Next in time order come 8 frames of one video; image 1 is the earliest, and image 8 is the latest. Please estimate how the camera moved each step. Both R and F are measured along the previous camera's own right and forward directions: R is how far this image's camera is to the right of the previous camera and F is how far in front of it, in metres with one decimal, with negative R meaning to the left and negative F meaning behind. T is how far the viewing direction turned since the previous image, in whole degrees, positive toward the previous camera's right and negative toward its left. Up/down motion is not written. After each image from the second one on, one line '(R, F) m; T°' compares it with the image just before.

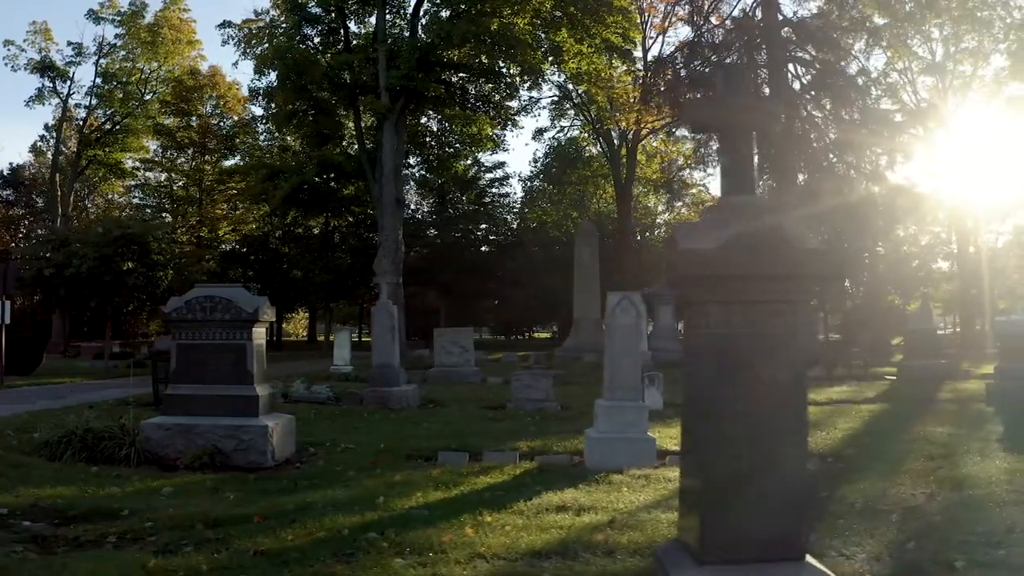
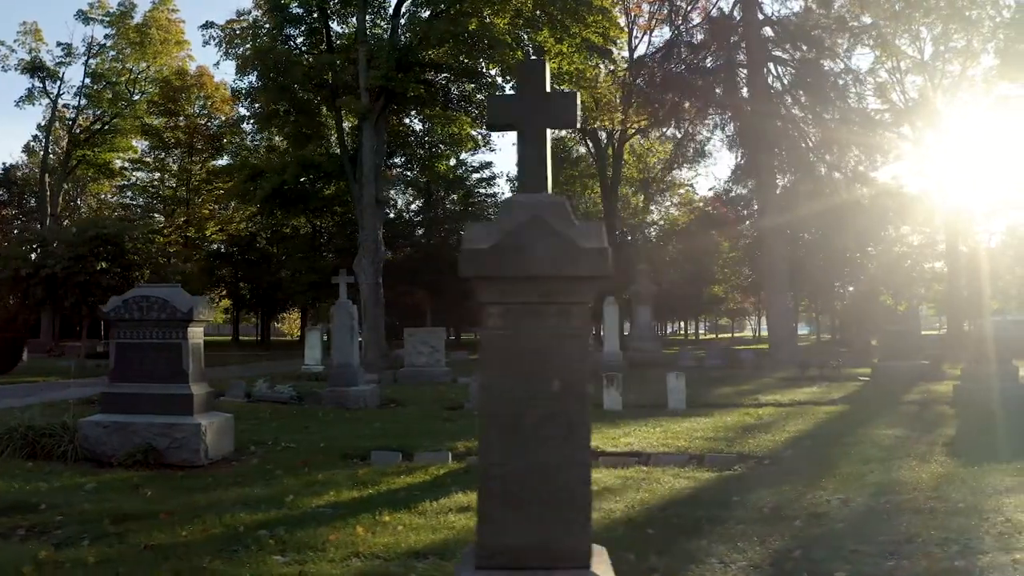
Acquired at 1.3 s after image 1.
(+1.0, 0.0) m; -1°
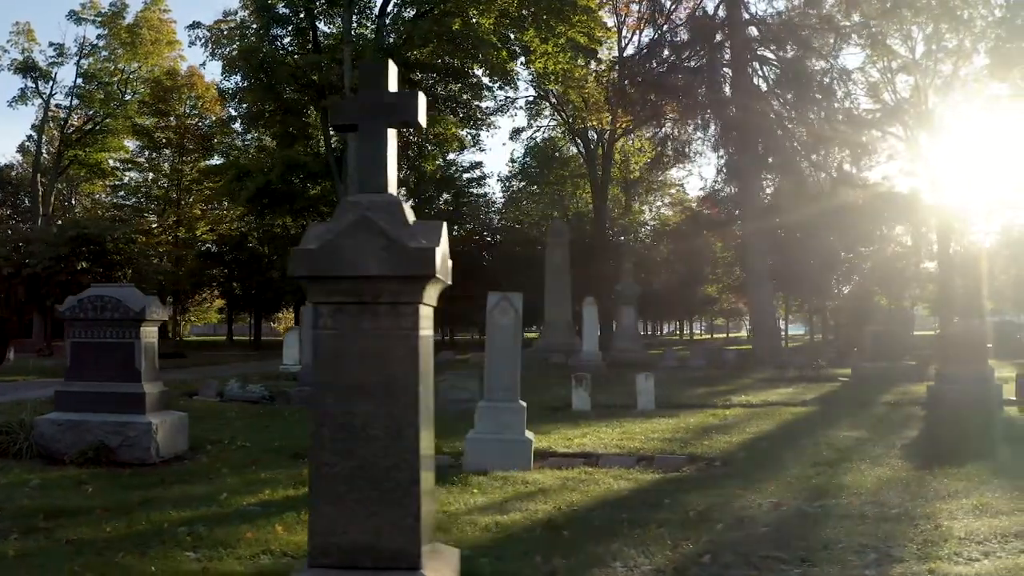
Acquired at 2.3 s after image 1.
(+0.7, 0.0) m; -1°
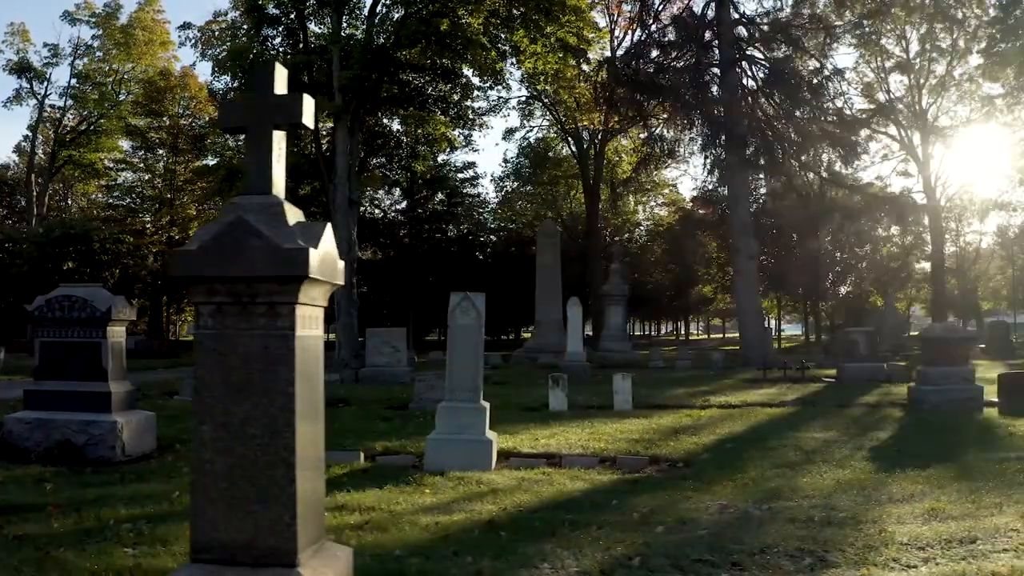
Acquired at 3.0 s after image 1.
(+0.5, 0.0) m; 0°
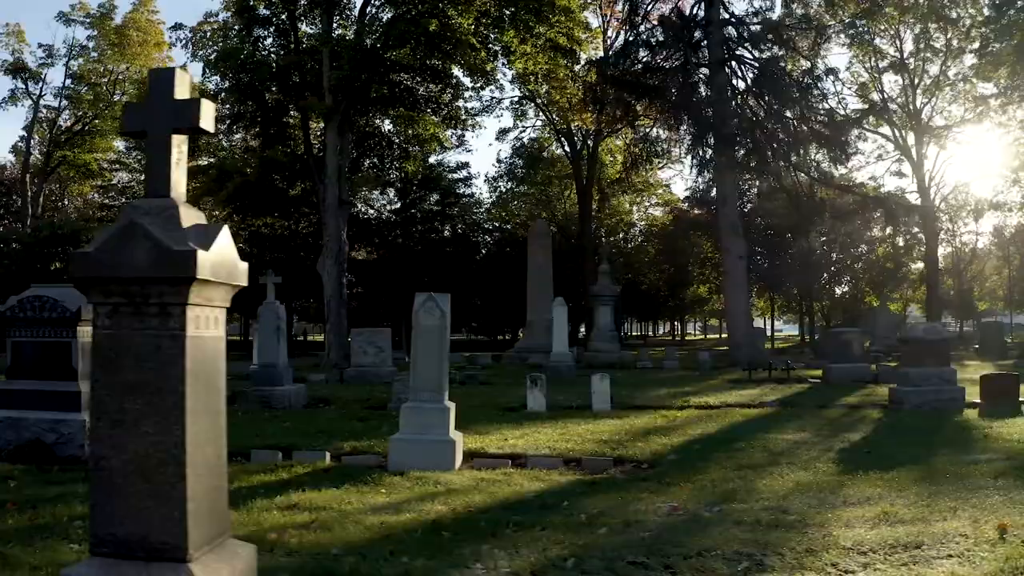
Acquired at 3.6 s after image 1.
(+0.5, 0.0) m; 0°
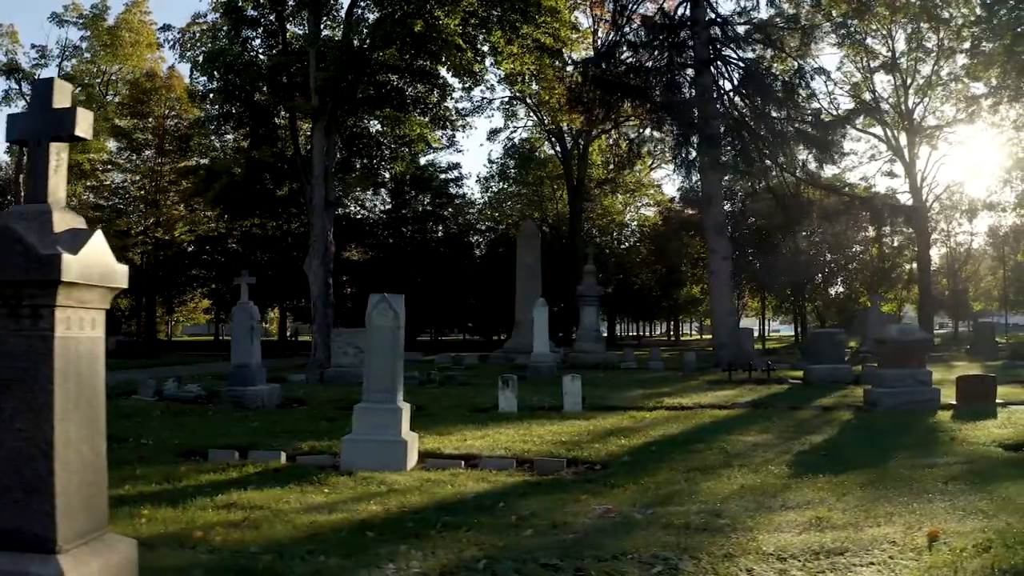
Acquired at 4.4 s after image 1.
(+0.6, 0.0) m; -1°
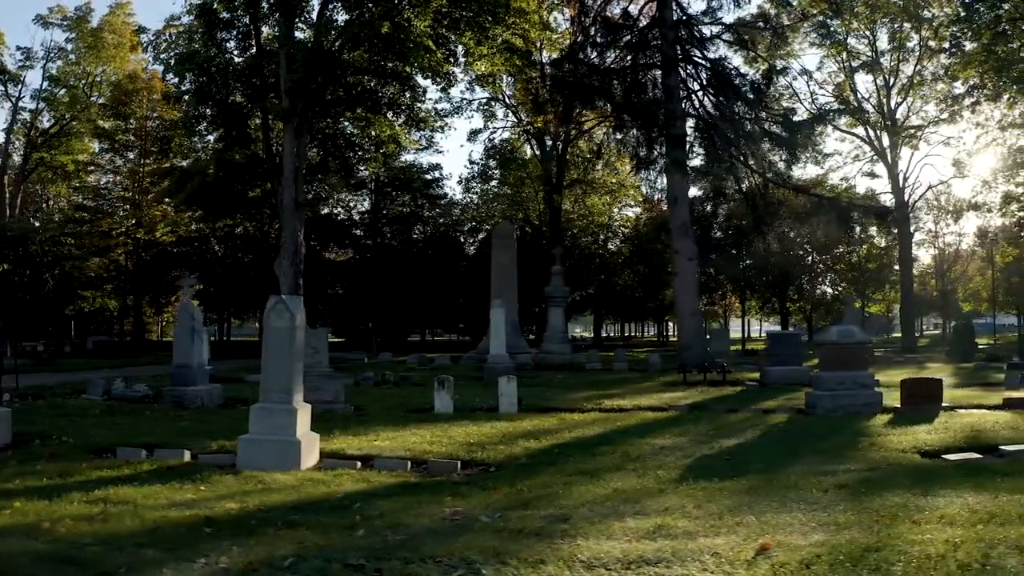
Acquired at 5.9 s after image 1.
(+1.5, 0.0) m; -1°
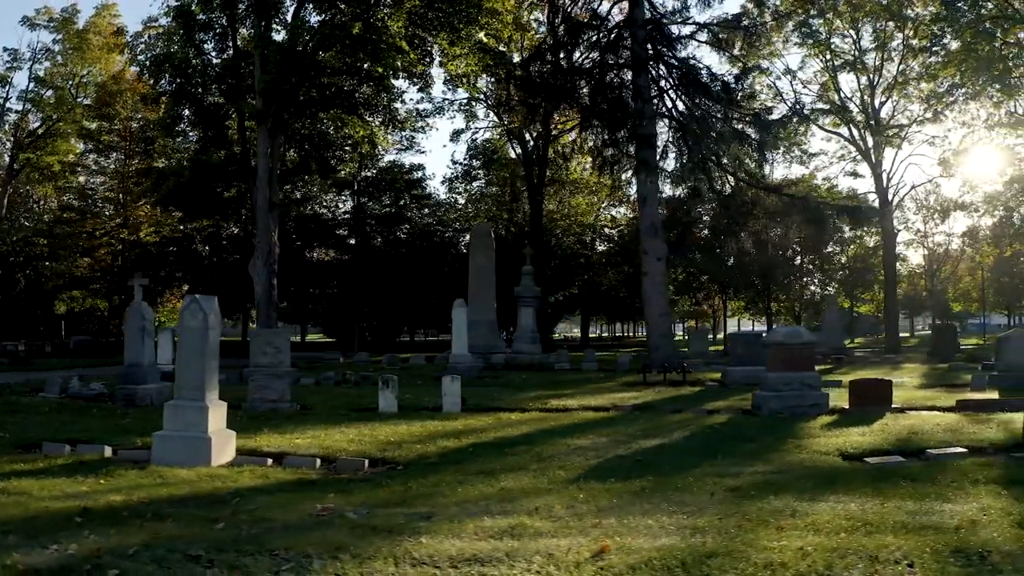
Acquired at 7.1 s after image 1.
(+1.3, -0.1) m; -1°
